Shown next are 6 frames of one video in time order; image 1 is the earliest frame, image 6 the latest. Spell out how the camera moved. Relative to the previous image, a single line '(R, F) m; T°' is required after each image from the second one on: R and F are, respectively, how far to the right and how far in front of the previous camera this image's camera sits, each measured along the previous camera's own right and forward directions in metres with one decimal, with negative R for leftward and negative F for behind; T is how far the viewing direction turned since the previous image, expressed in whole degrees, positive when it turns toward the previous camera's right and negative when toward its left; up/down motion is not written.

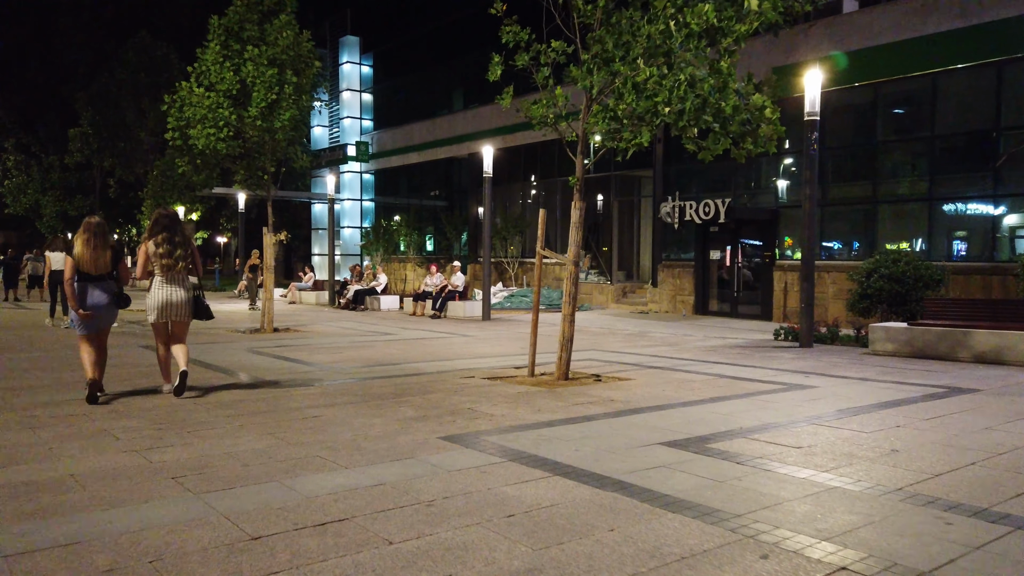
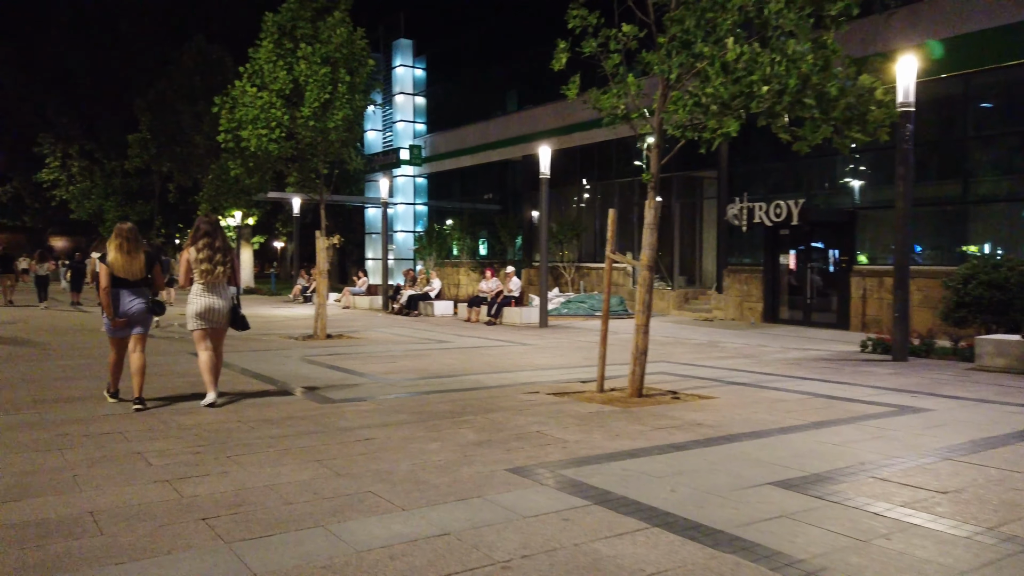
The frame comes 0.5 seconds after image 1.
(-0.2, +0.8) m; -4°
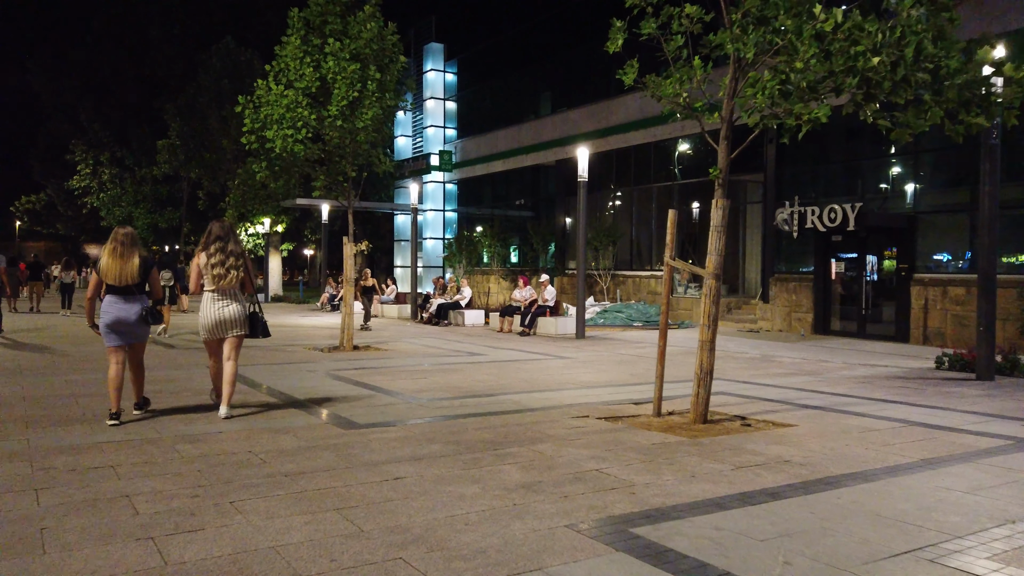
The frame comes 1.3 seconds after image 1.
(-0.2, +1.0) m; -2°
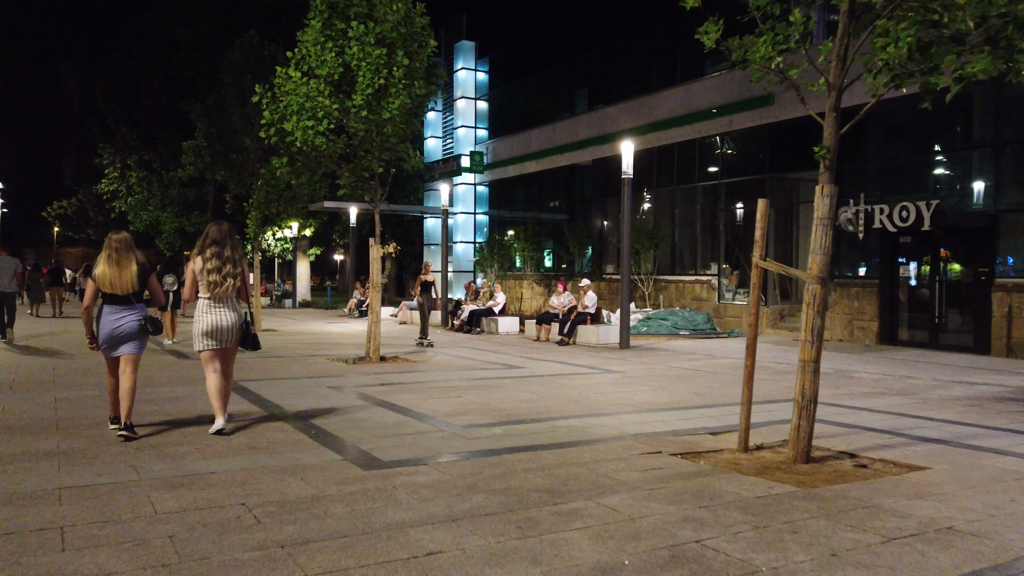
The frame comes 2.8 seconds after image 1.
(-0.2, +1.4) m; -2°
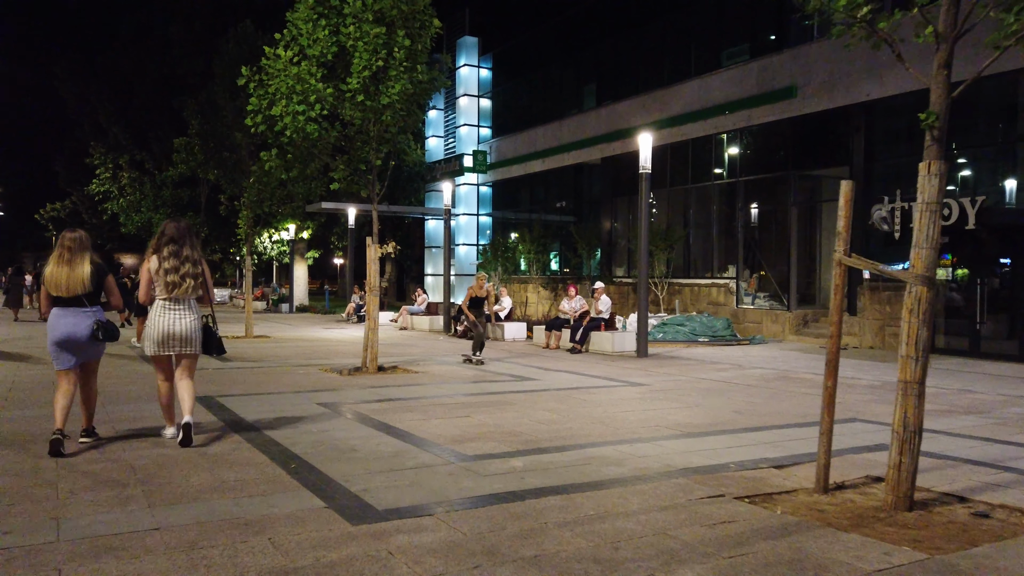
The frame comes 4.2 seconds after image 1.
(-0.2, +1.3) m; 0°
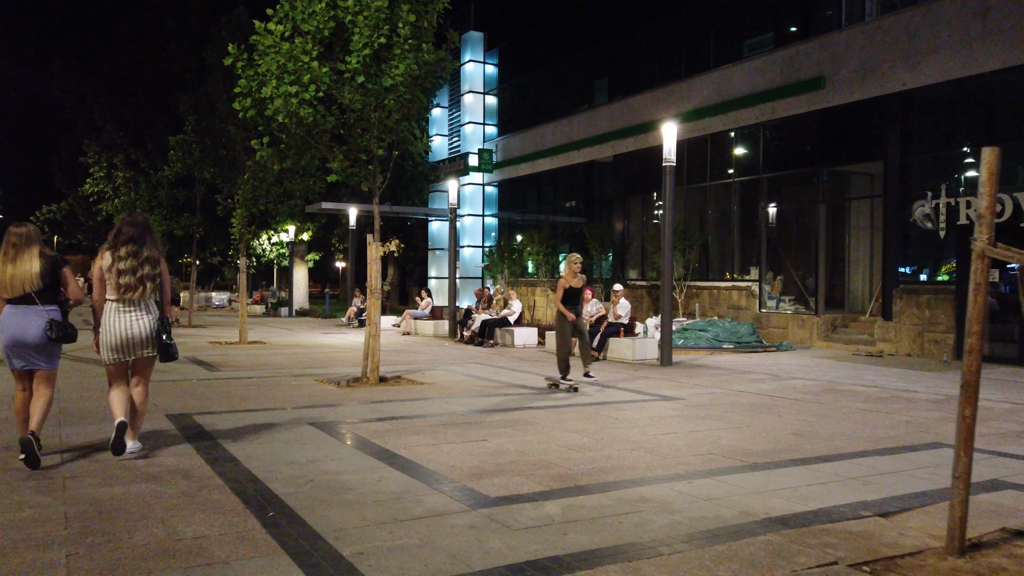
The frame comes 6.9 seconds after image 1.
(-0.2, +1.2) m; 0°
